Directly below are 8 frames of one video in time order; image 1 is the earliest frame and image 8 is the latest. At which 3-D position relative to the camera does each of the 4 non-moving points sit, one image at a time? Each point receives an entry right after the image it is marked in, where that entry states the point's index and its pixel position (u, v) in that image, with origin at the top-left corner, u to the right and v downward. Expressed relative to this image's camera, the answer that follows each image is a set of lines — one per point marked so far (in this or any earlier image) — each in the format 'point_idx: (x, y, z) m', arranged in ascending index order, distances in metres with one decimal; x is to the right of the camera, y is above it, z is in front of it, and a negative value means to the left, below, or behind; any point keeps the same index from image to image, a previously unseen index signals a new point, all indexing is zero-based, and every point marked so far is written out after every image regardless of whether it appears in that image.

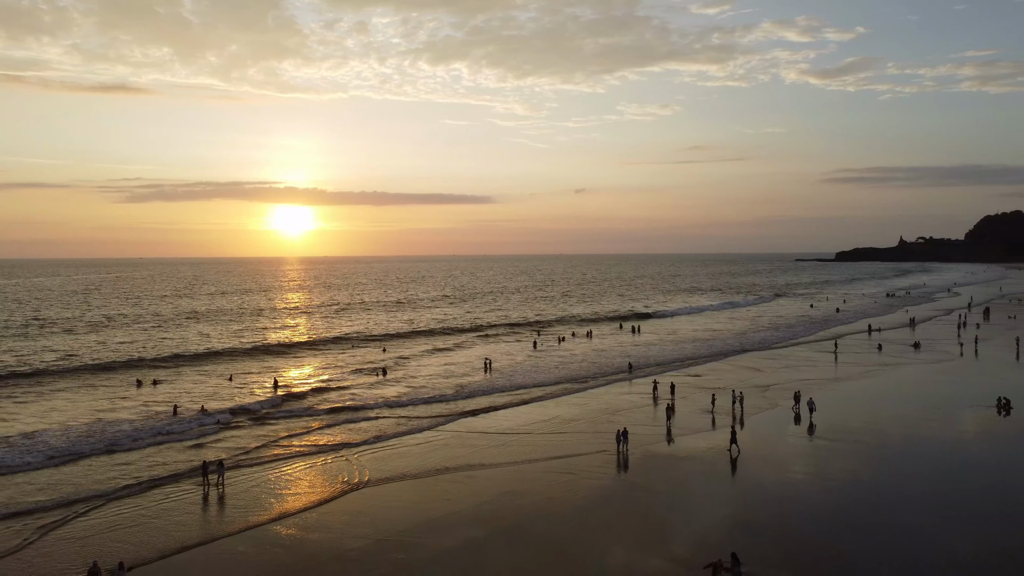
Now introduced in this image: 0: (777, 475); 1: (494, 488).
0: (+9.0, -5.9, +19.8) m
1: (0.0, -5.8, +18.6) m
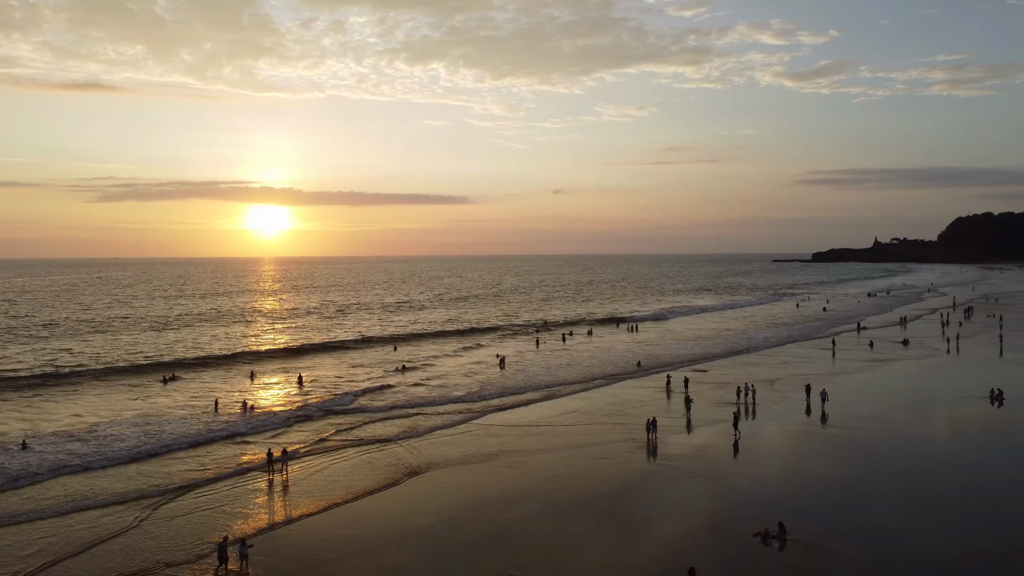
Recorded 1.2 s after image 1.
0: (+10.2, -5.9, +21.3) m
1: (+1.2, -5.7, +19.8) m
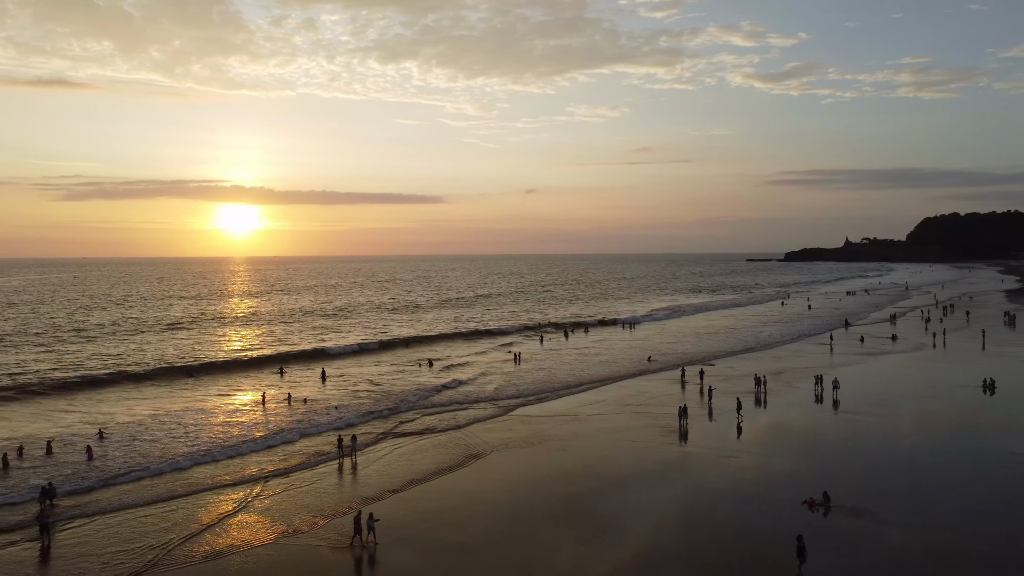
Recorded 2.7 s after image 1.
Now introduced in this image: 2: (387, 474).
0: (+11.6, -5.8, +23.1) m
1: (+2.7, -5.7, +21.4) m
2: (-3.5, -5.4, +18.4) m
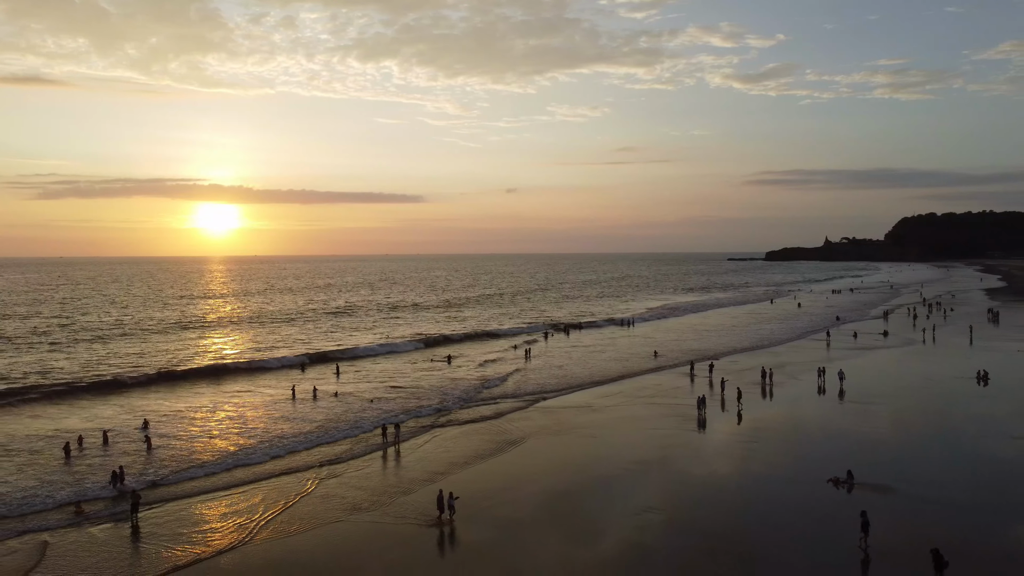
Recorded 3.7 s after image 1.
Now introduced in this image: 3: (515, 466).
0: (+12.6, -5.6, +24.5) m
1: (+3.7, -5.5, +22.5) m
2: (-2.4, -5.3, +19.4) m
3: (+0.4, -5.6, +19.8) m
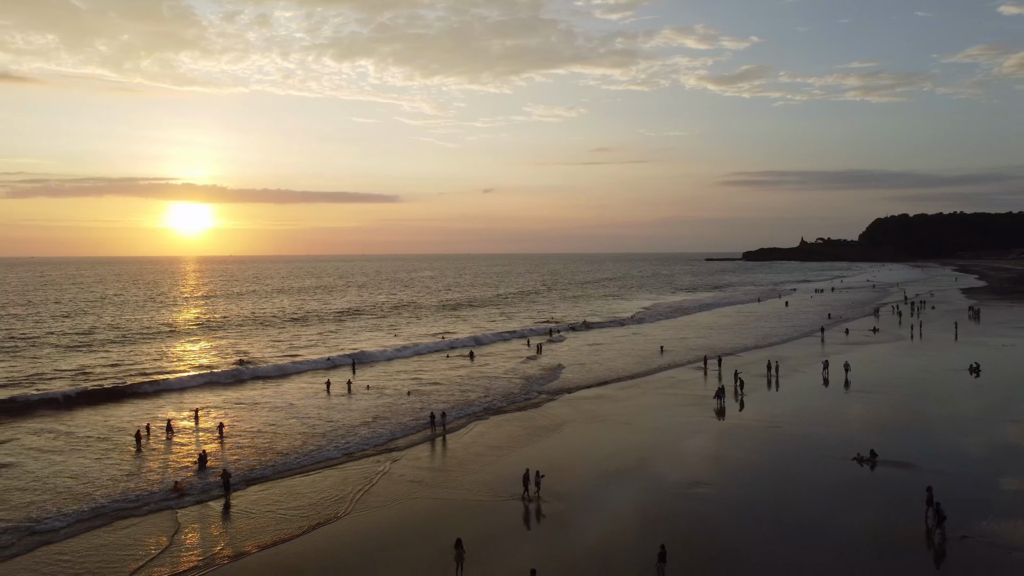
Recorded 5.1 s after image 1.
0: (+13.8, -5.5, +26.2) m
1: (+5.0, -5.4, +24.0) m
2: (-1.0, -5.2, +20.7) m
3: (+1.7, -5.5, +21.1) m
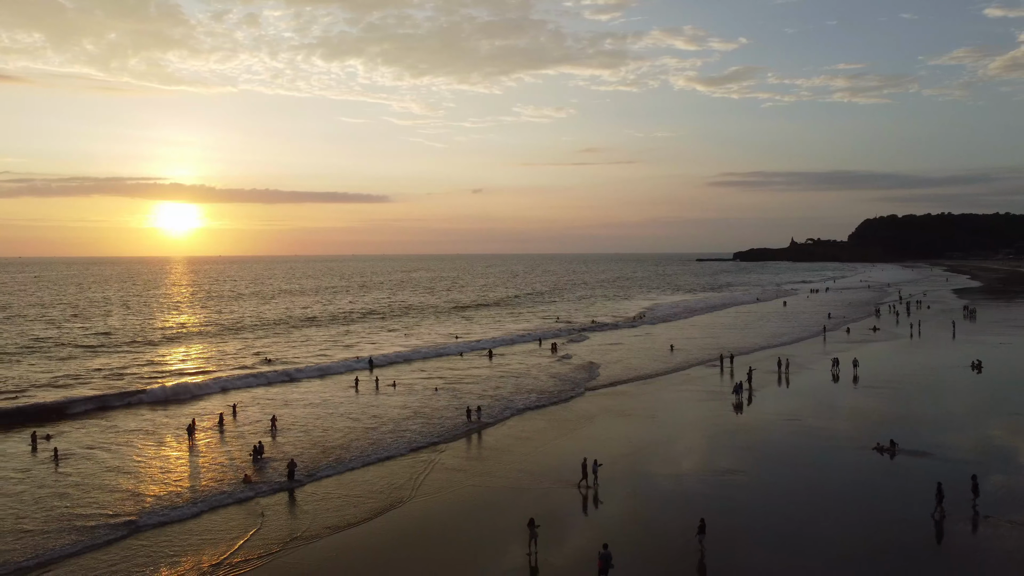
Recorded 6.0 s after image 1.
0: (+14.9, -5.5, +27.3) m
1: (+6.1, -5.4, +25.0) m
2: (+0.1, -5.2, +21.6) m
3: (+2.8, -5.5, +22.1) m
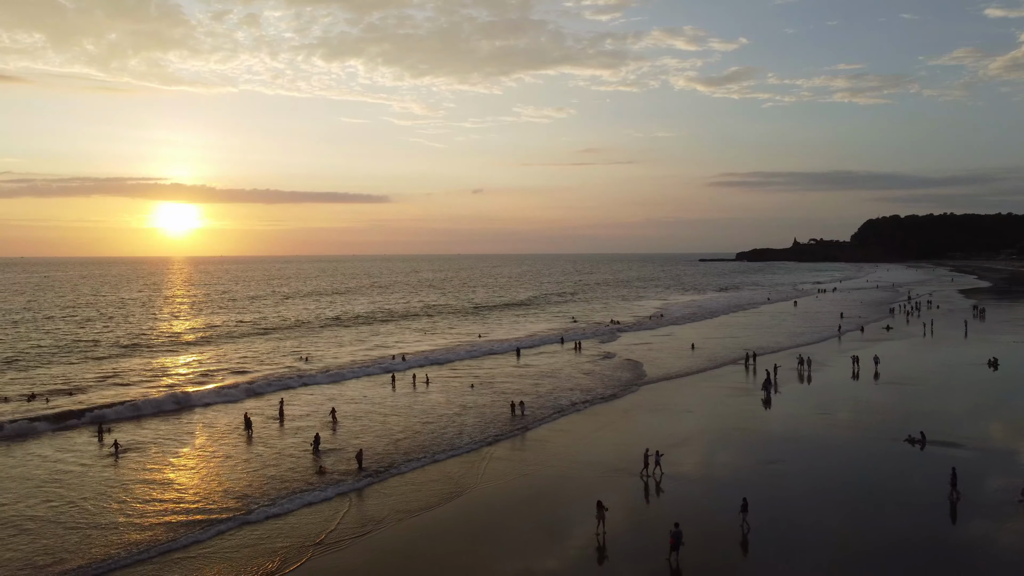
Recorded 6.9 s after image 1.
0: (+16.4, -5.5, +28.3) m
1: (+7.6, -5.4, +26.0) m
2: (+1.6, -5.2, +22.6) m
3: (+4.3, -5.4, +23.1) m
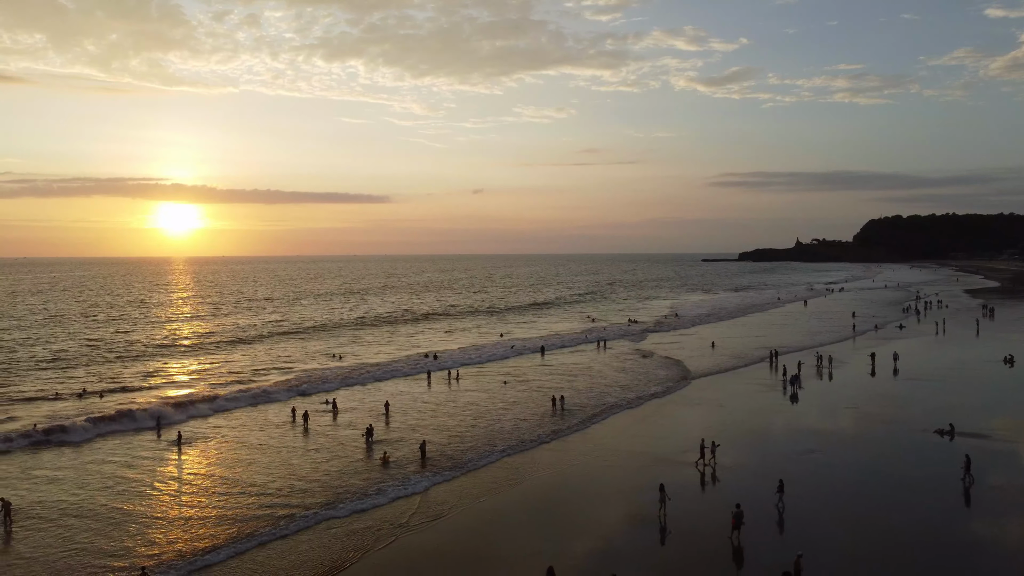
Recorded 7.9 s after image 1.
0: (+17.9, -5.5, +29.2) m
1: (+9.2, -5.4, +27.0) m
2: (+3.2, -5.1, +23.6) m
3: (+5.9, -5.4, +24.1) m
